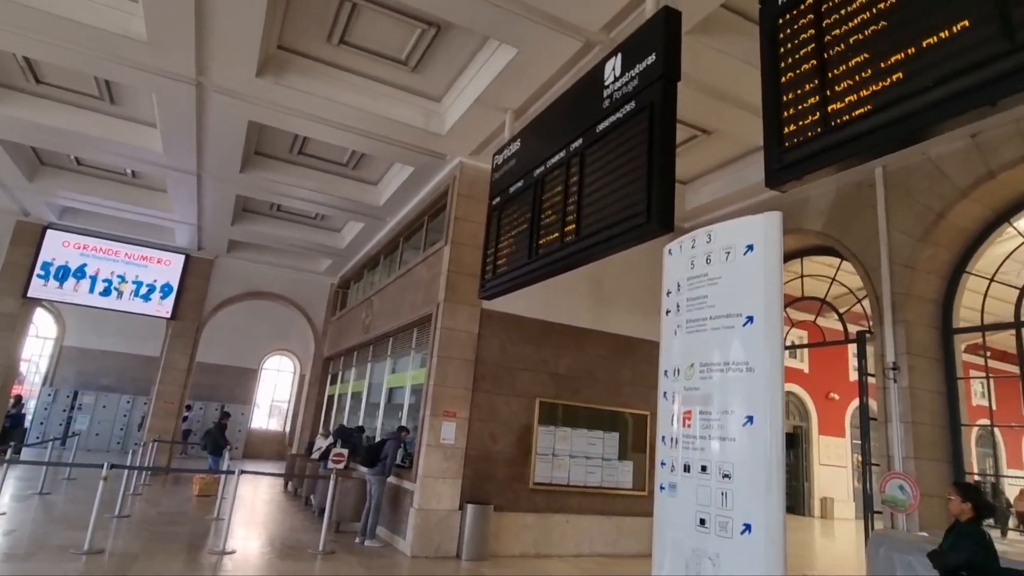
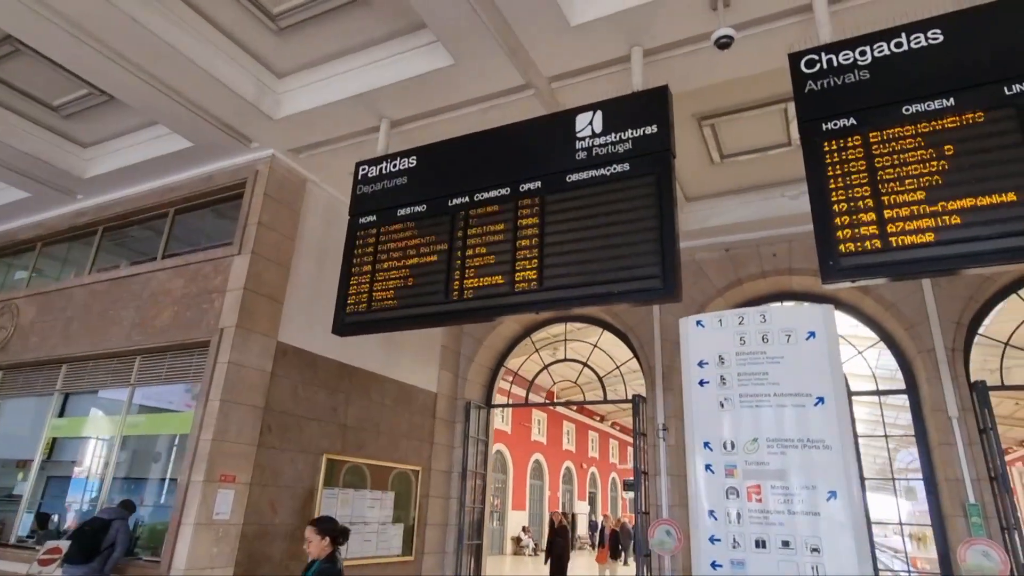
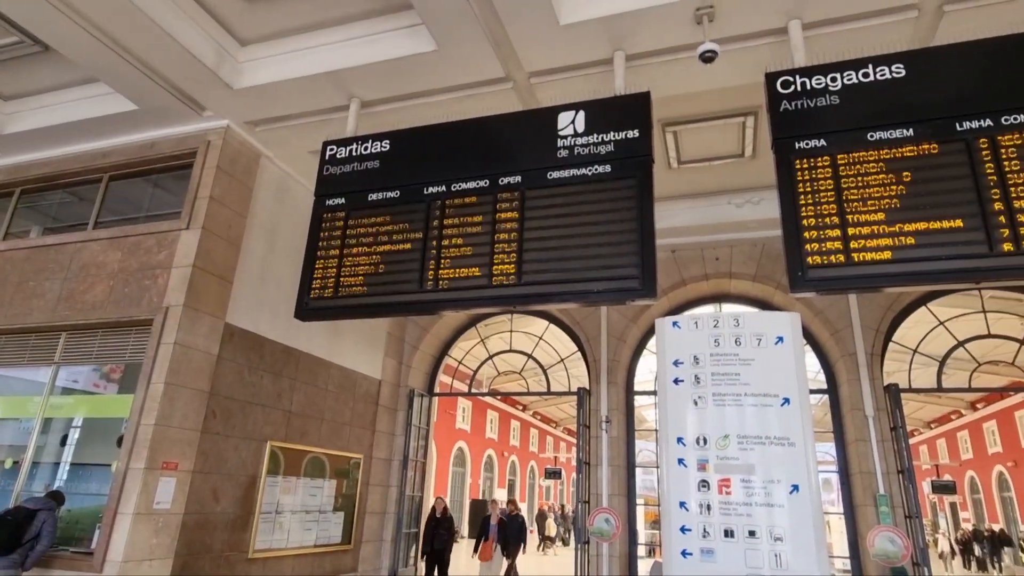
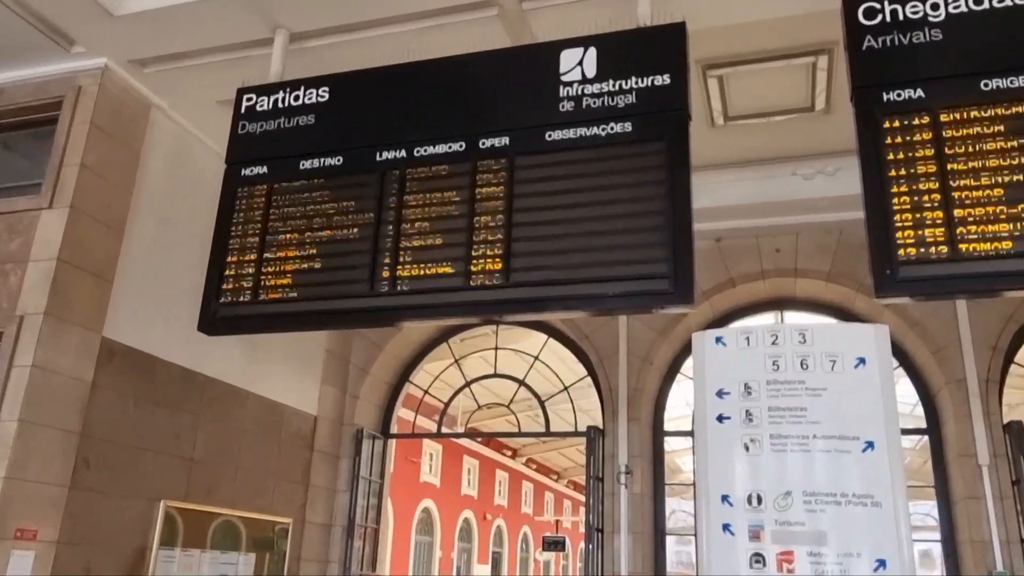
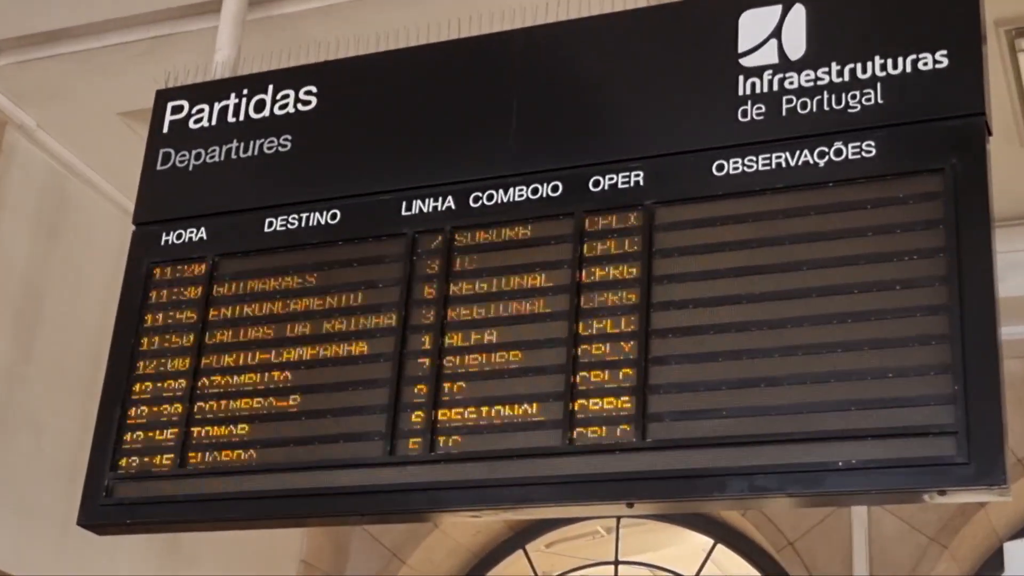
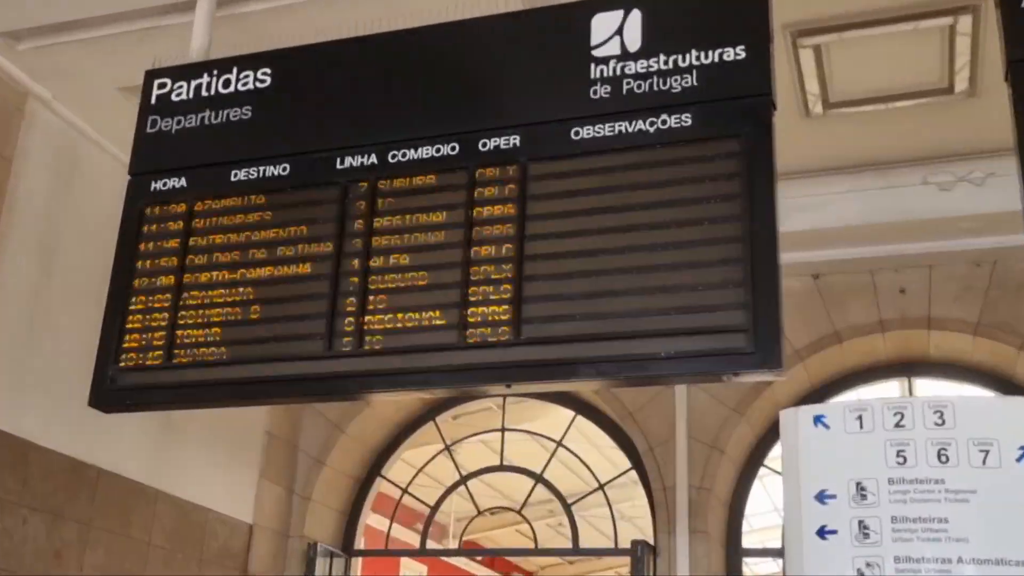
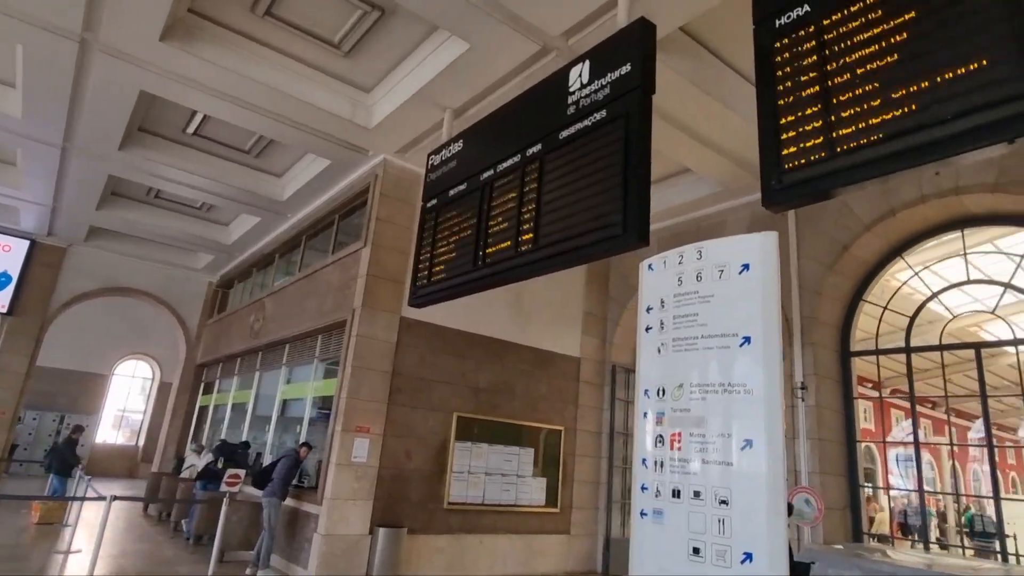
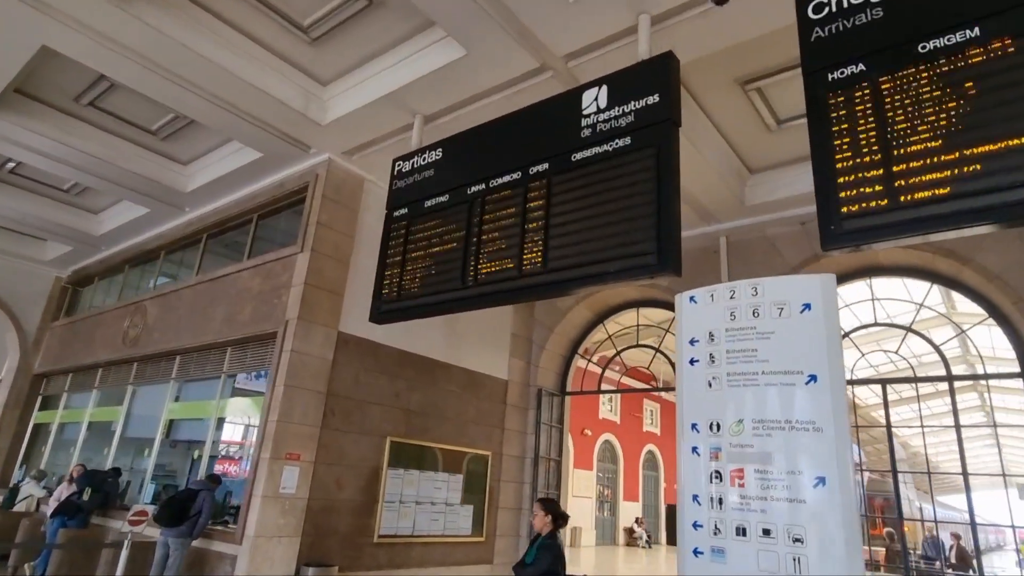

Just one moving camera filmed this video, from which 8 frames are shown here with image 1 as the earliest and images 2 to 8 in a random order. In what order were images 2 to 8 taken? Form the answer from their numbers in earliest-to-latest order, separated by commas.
7, 8, 2, 3, 4, 6, 5
